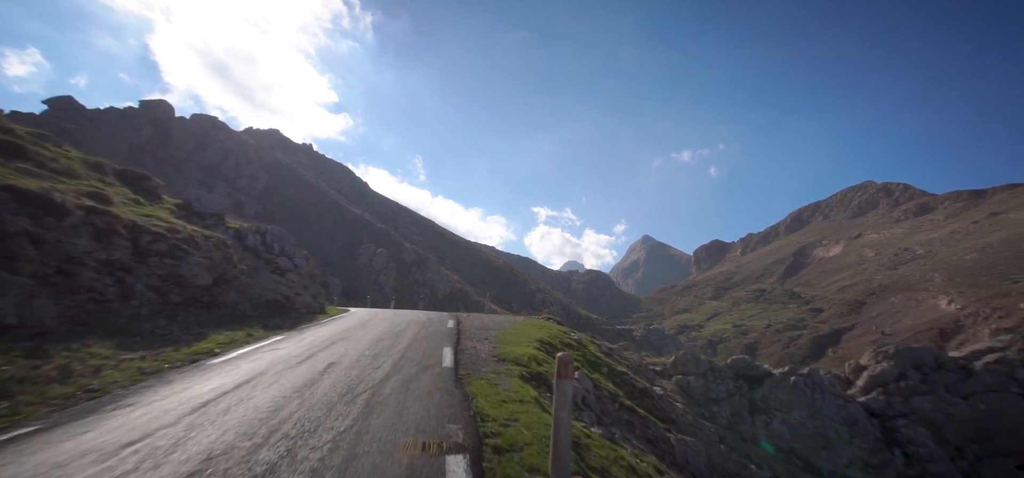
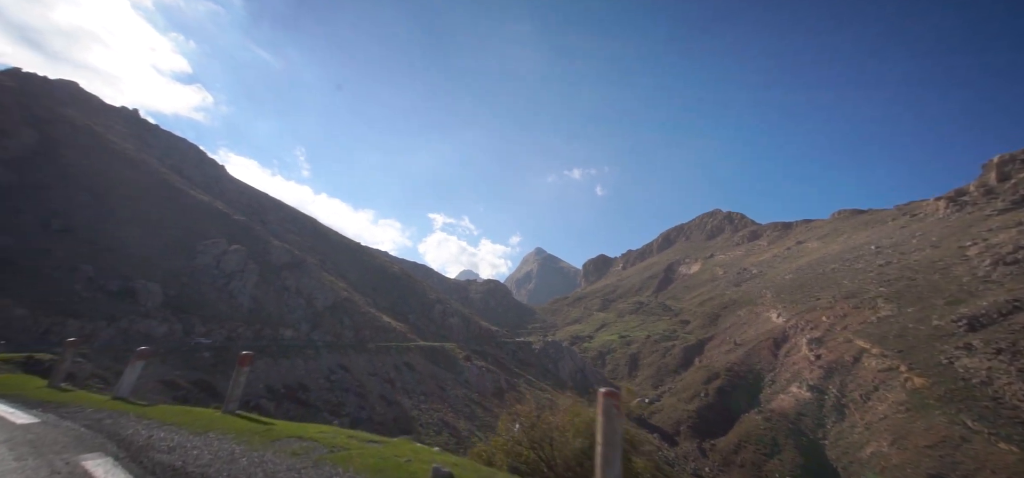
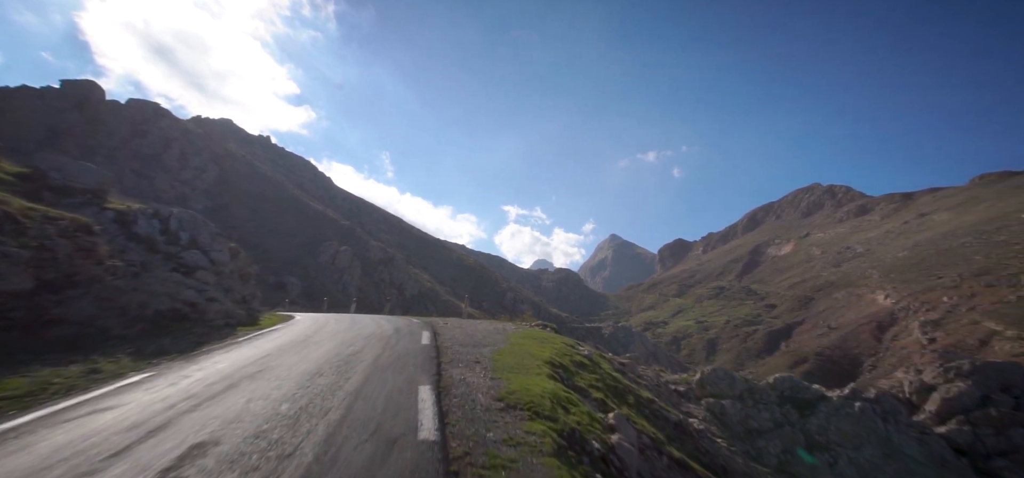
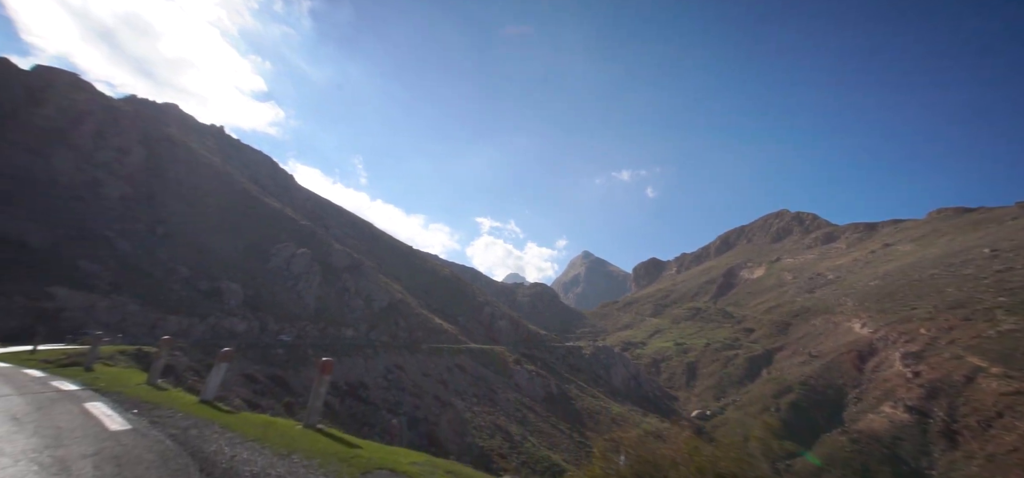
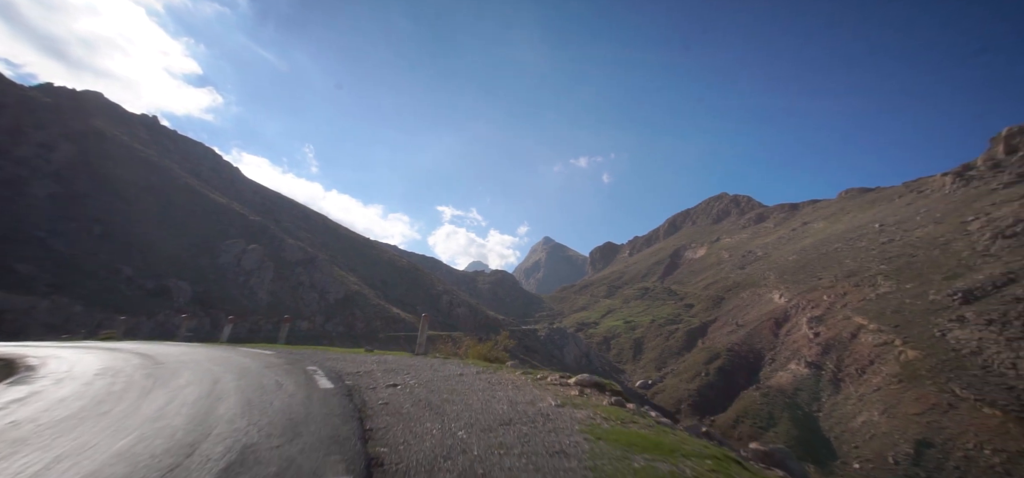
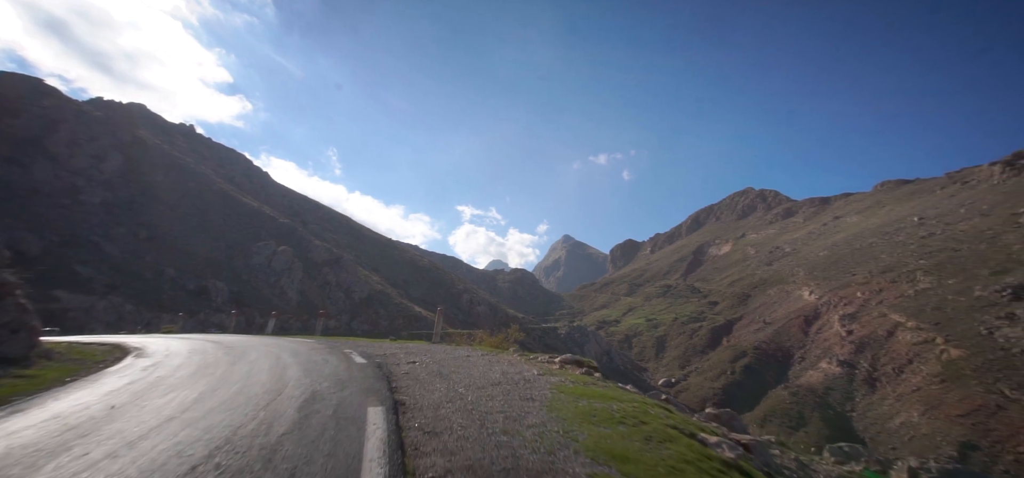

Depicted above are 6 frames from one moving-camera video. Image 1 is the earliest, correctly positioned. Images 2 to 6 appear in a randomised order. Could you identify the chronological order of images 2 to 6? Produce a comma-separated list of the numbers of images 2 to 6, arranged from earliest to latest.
3, 6, 5, 2, 4
